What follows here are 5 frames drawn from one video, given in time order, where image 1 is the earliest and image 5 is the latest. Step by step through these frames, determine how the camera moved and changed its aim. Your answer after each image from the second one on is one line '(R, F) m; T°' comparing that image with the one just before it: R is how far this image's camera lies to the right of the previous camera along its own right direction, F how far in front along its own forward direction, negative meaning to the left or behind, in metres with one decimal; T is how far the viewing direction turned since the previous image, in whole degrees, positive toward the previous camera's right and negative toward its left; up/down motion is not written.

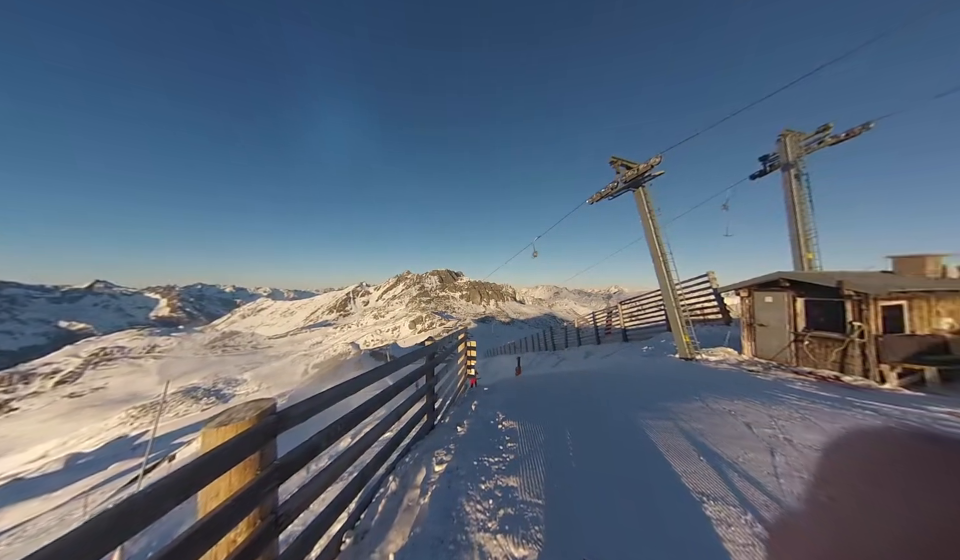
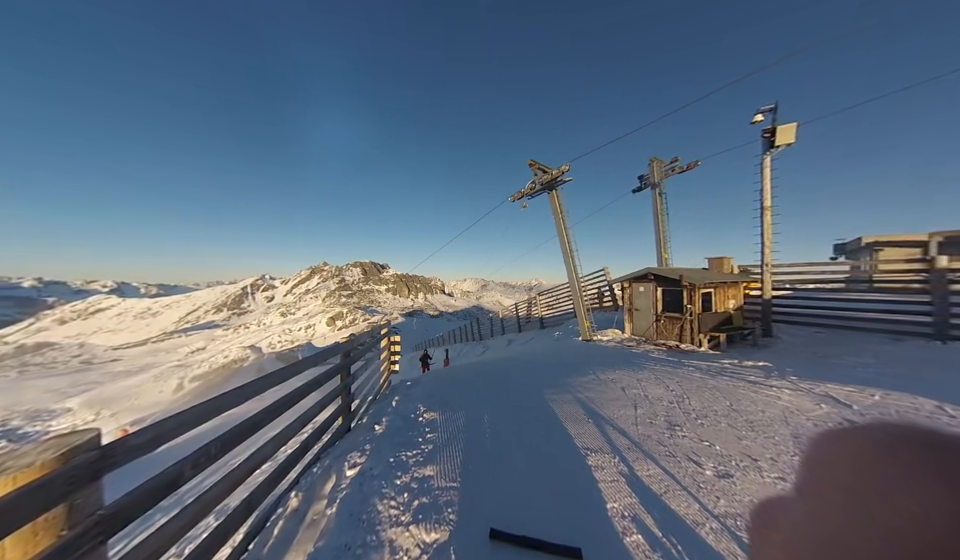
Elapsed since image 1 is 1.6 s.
(+0.1, 0.0) m; +15°
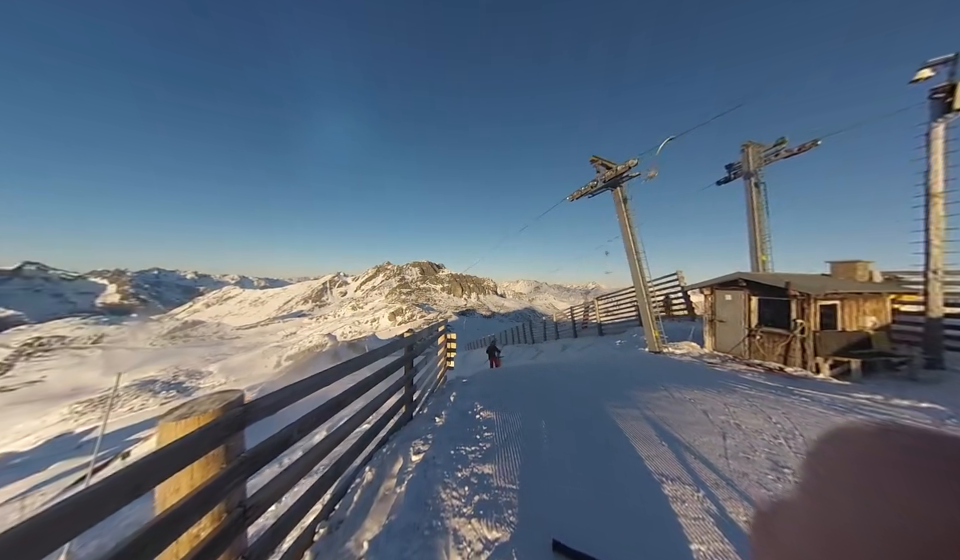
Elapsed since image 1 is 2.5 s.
(-0.1, 0.0) m; -11°
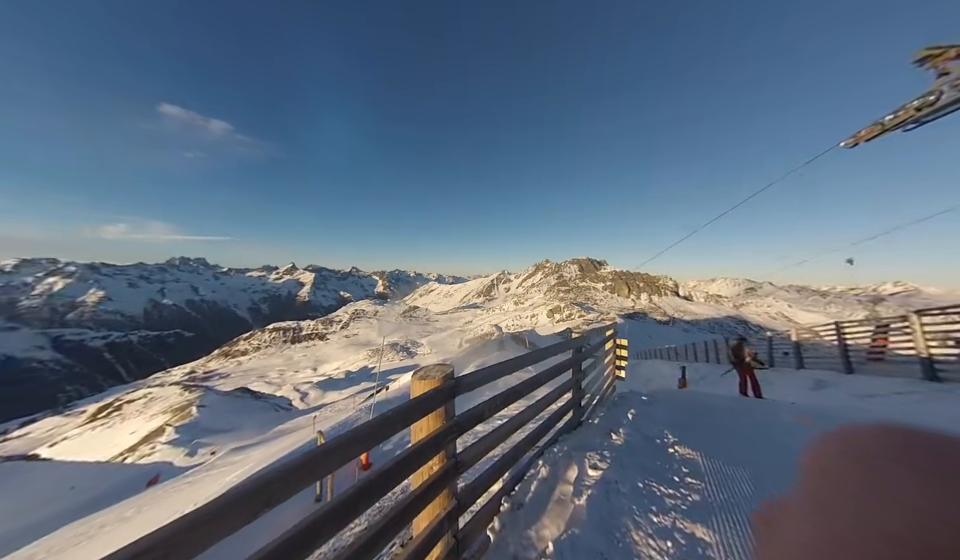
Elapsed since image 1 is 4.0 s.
(-0.2, +0.3) m; -32°
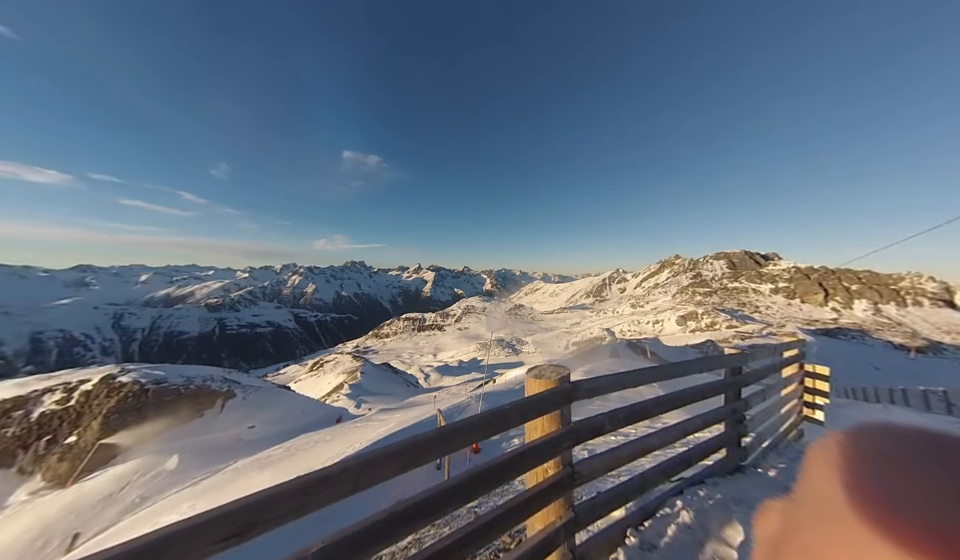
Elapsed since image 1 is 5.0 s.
(-0.1, +0.9) m; -22°
